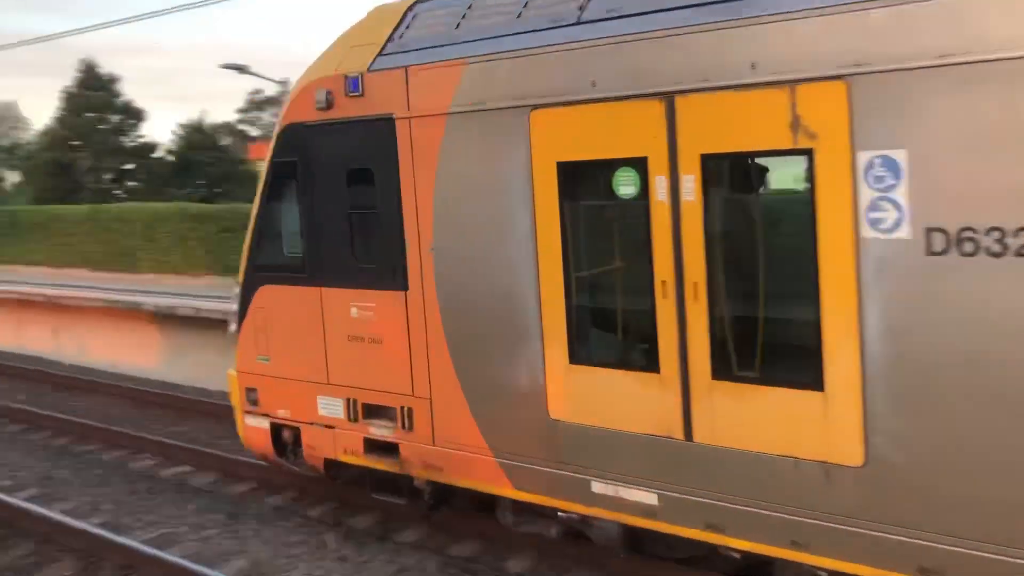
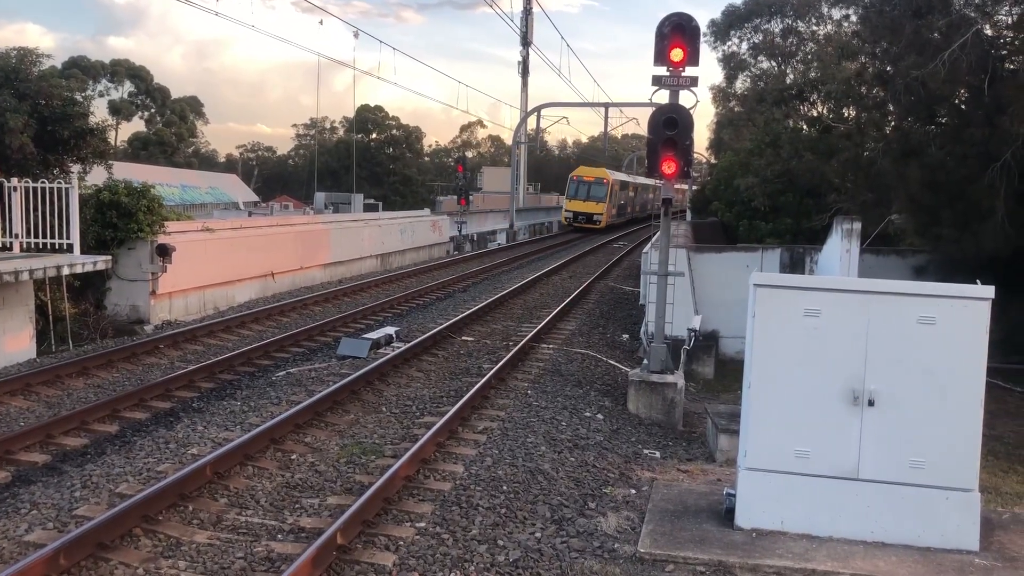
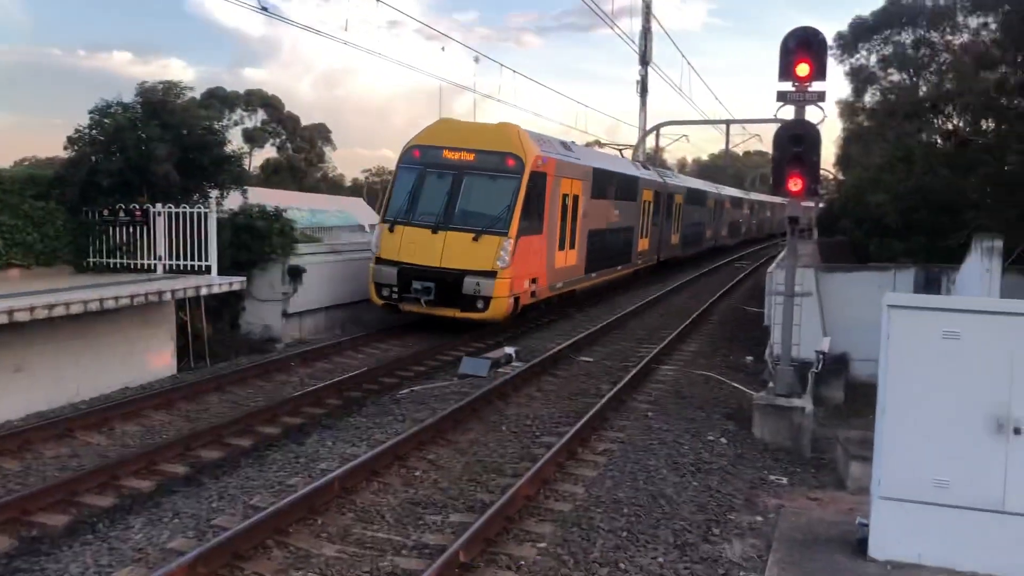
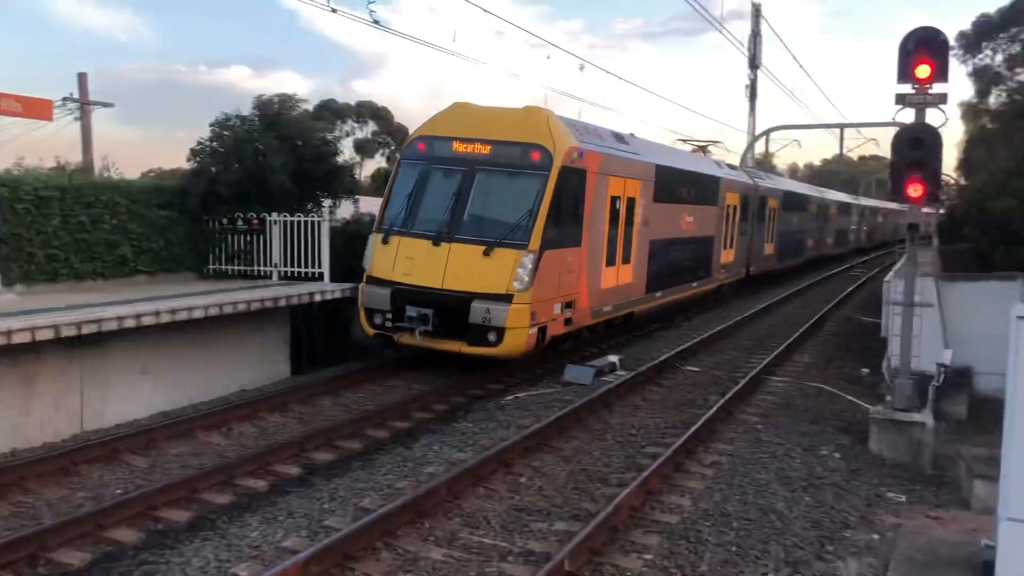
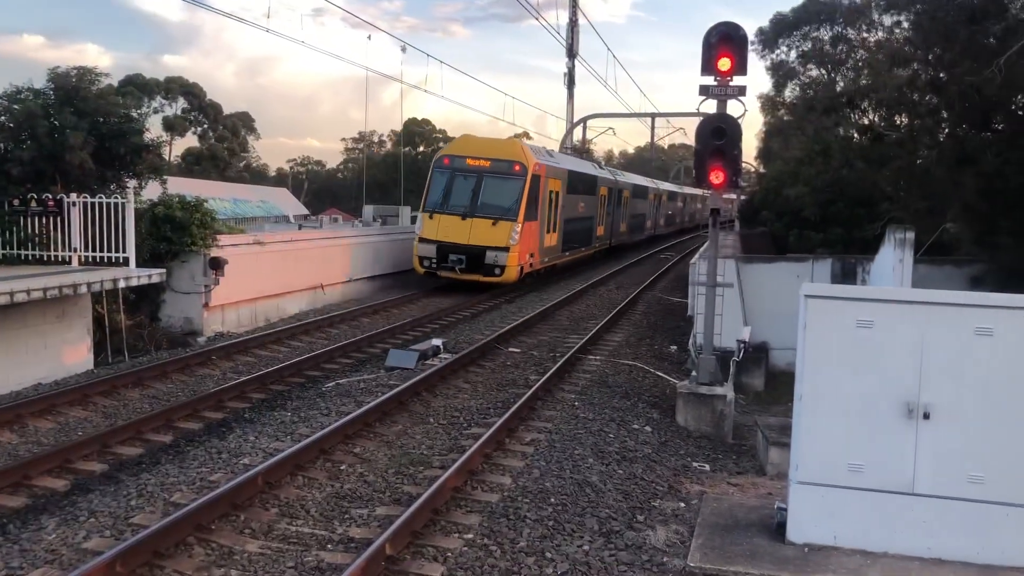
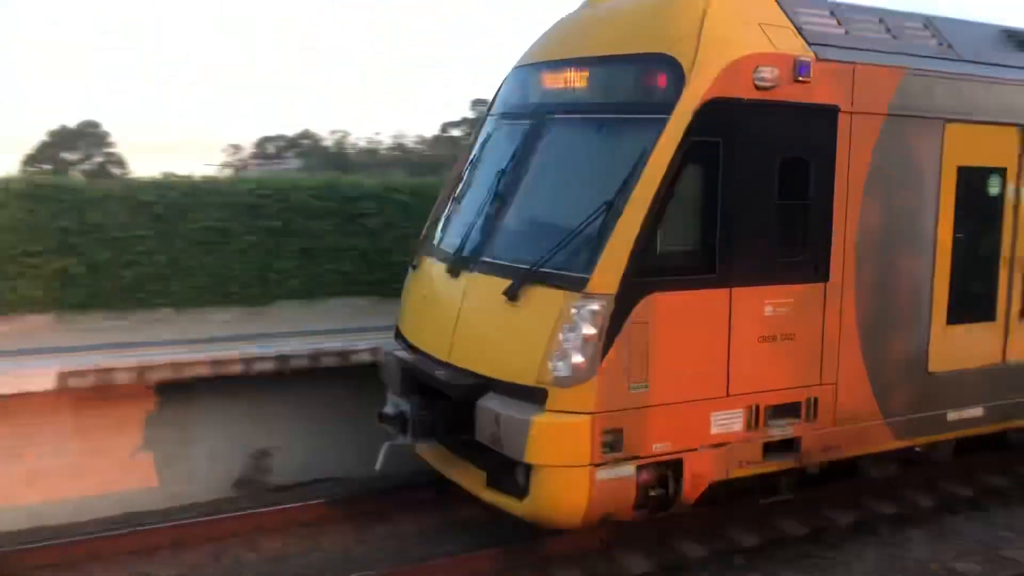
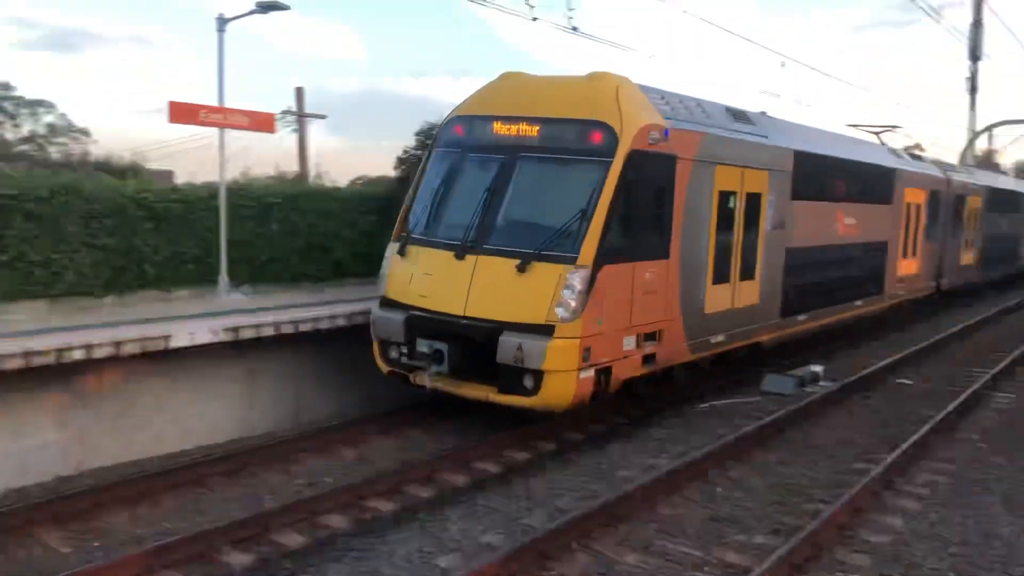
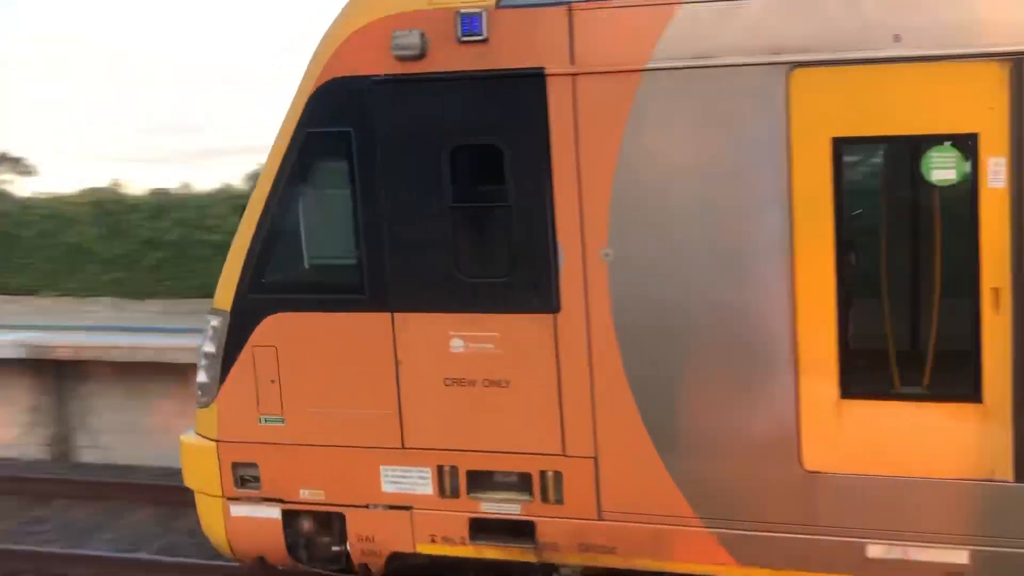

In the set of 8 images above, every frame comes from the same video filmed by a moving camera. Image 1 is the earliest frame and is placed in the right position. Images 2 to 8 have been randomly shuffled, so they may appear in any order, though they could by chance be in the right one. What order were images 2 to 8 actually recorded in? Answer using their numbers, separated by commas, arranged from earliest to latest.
8, 6, 7, 4, 3, 5, 2
